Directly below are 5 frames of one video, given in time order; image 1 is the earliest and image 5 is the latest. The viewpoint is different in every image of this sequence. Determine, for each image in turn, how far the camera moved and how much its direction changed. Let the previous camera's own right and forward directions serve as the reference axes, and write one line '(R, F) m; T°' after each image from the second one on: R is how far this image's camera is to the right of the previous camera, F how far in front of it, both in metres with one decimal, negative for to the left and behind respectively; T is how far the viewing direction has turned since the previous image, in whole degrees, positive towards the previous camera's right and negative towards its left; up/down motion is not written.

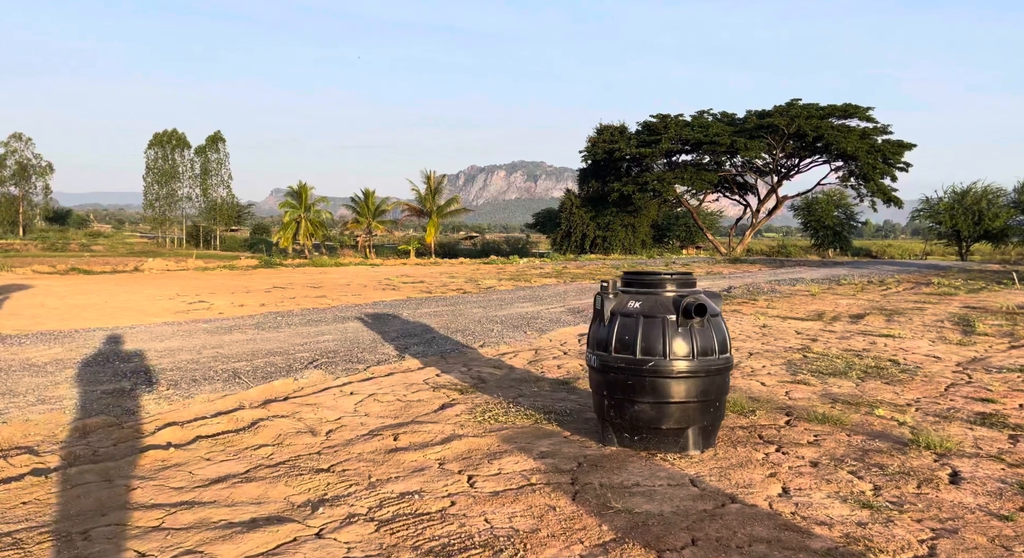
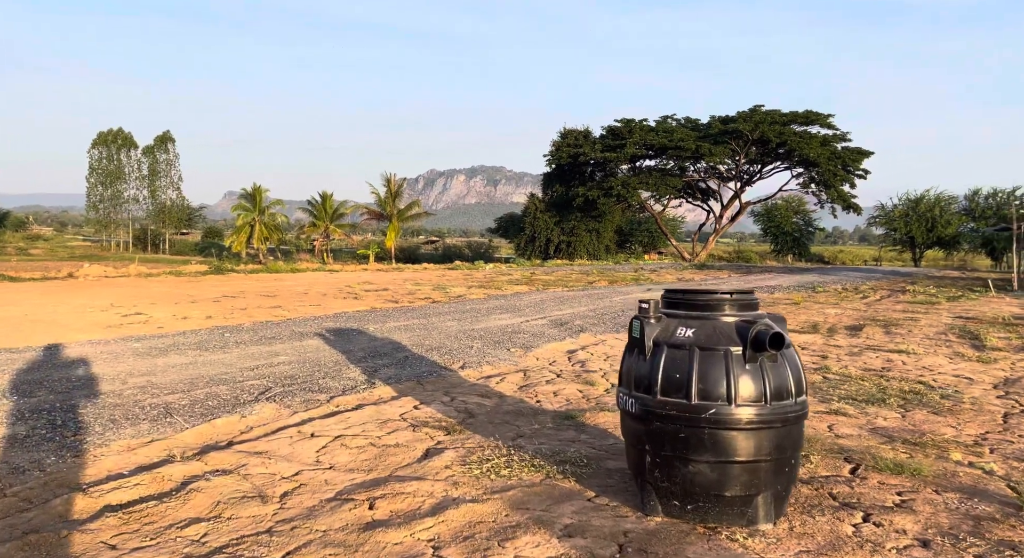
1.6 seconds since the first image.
(-0.3, +1.1) m; +3°
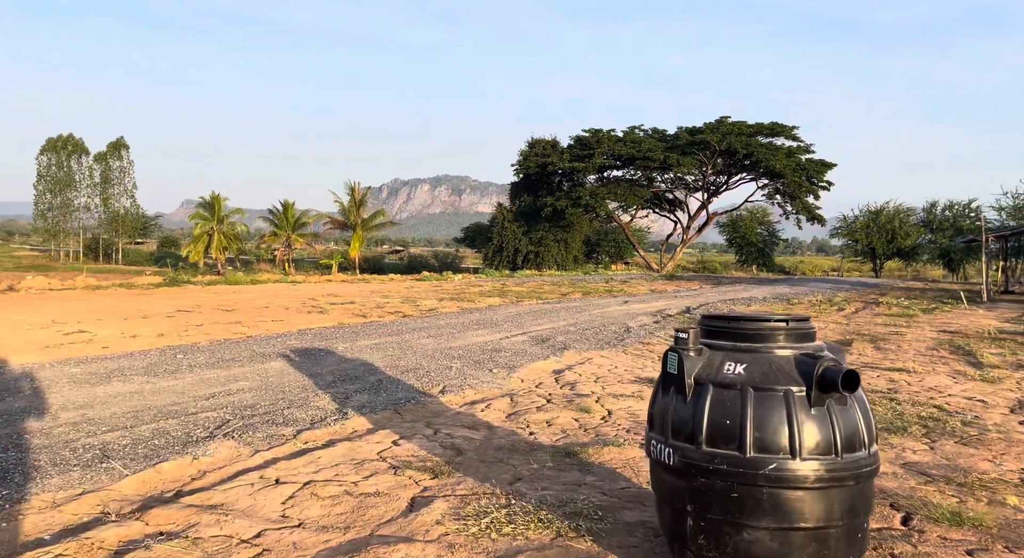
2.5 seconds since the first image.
(-0.2, +0.7) m; +3°
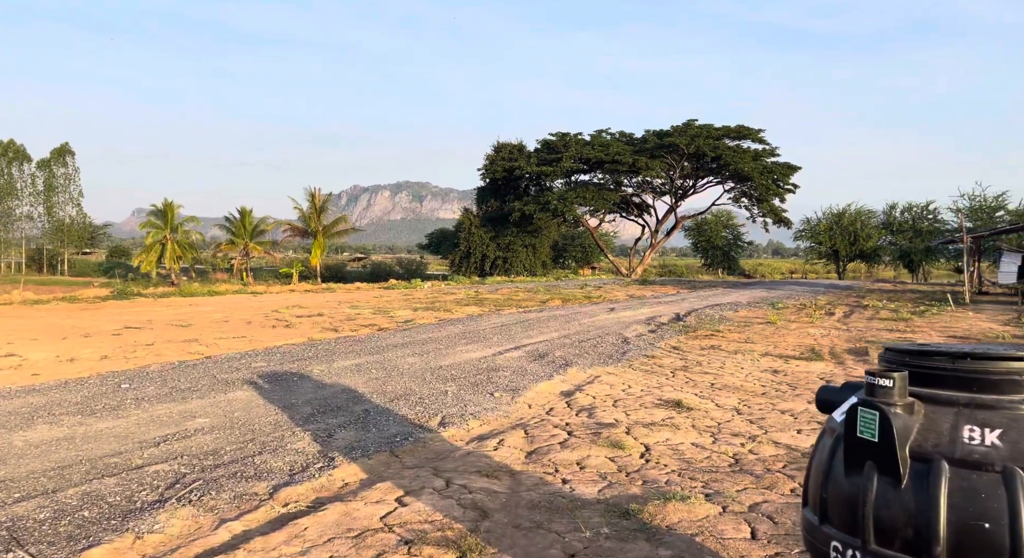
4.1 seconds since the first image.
(-0.4, +1.1) m; +3°
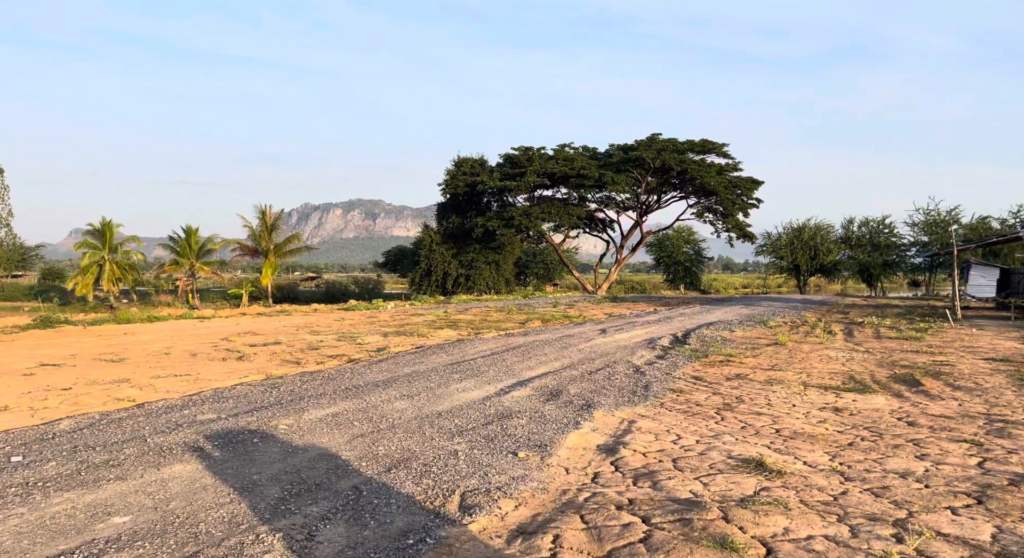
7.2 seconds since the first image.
(-0.6, +1.8) m; +4°
